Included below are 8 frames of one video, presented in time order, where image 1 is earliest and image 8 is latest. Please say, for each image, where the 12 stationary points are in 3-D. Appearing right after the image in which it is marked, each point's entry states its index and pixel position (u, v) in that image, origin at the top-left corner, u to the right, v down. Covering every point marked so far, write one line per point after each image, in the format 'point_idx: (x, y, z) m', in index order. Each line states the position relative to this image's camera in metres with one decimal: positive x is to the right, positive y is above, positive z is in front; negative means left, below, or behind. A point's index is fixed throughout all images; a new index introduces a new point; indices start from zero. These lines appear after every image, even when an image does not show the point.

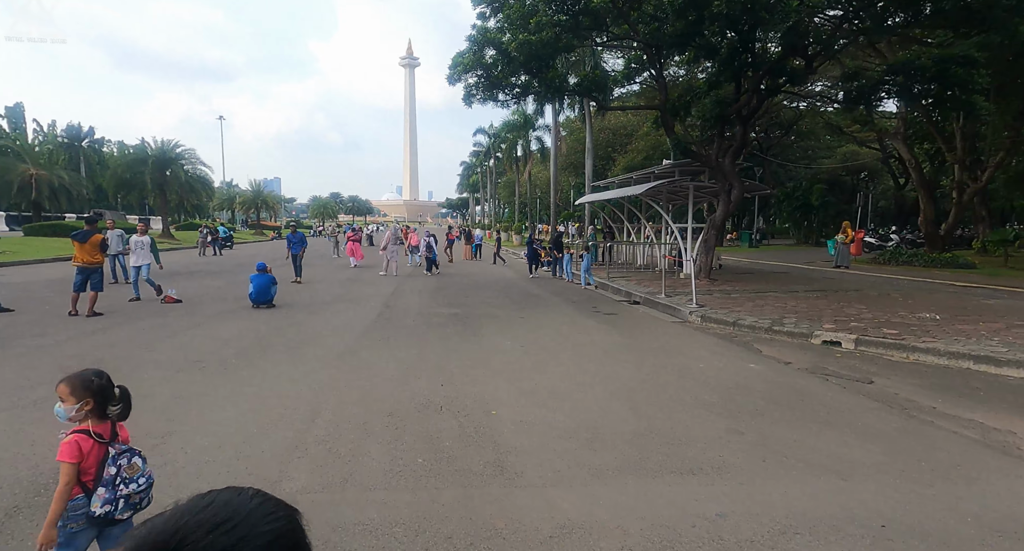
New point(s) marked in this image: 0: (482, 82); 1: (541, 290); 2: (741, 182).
0: (-1.0, +5.5, +16.7) m
1: (+0.9, -0.4, +17.3) m
2: (+6.1, +2.5, +15.9) m
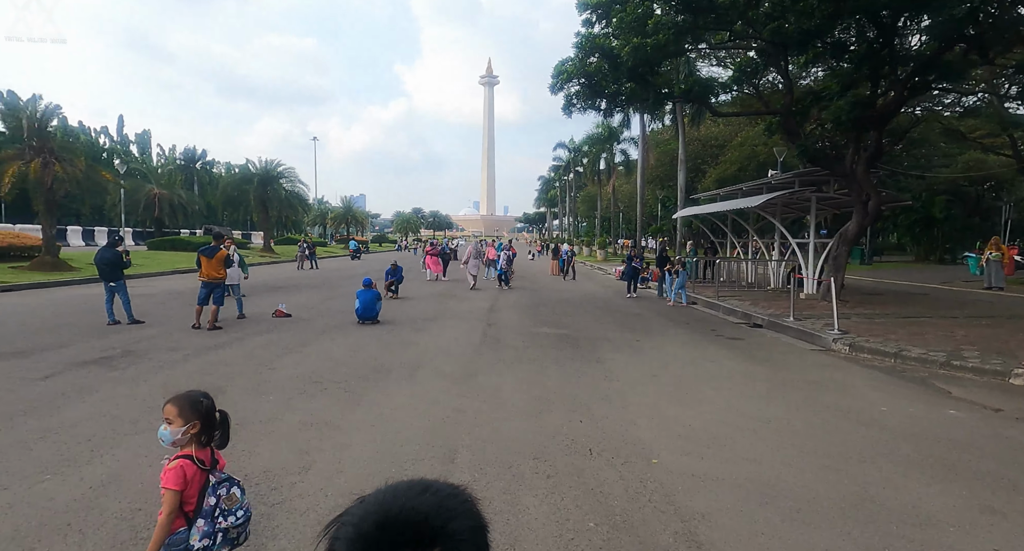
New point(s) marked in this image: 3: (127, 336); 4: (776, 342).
0: (+1.9, +5.0, +16.1) m
1: (+3.7, -0.9, +16.3) m
2: (+8.7, +2.0, +14.4) m
3: (-6.6, -1.0, +10.5) m
4: (+4.7, -1.2, +10.9) m
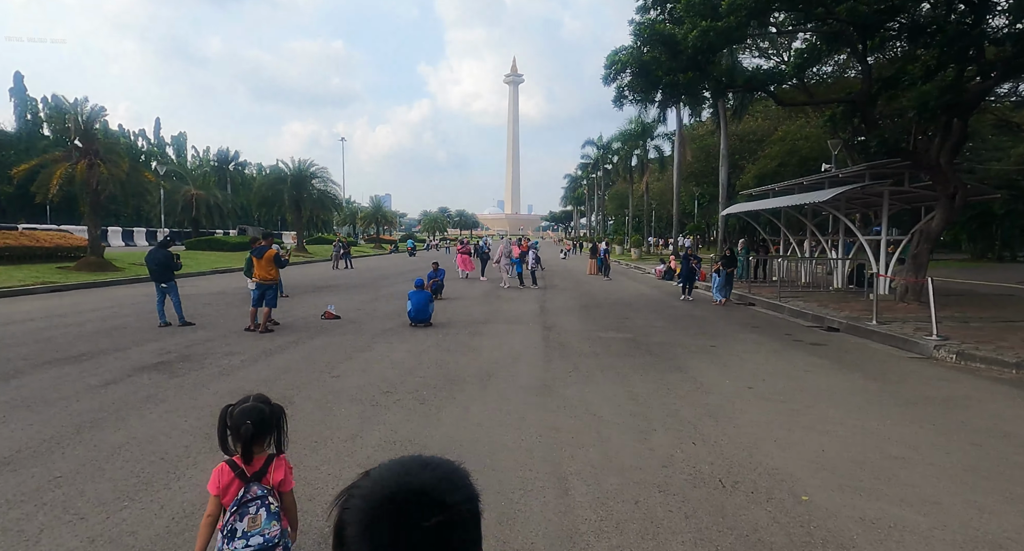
0: (+3.2, +5.0, +15.4) m
1: (+5.1, -0.9, +15.6) m
2: (+10.0, +2.0, +13.4) m
3: (-5.5, -1.1, +10.2) m
4: (+5.9, -1.2, +10.1) m
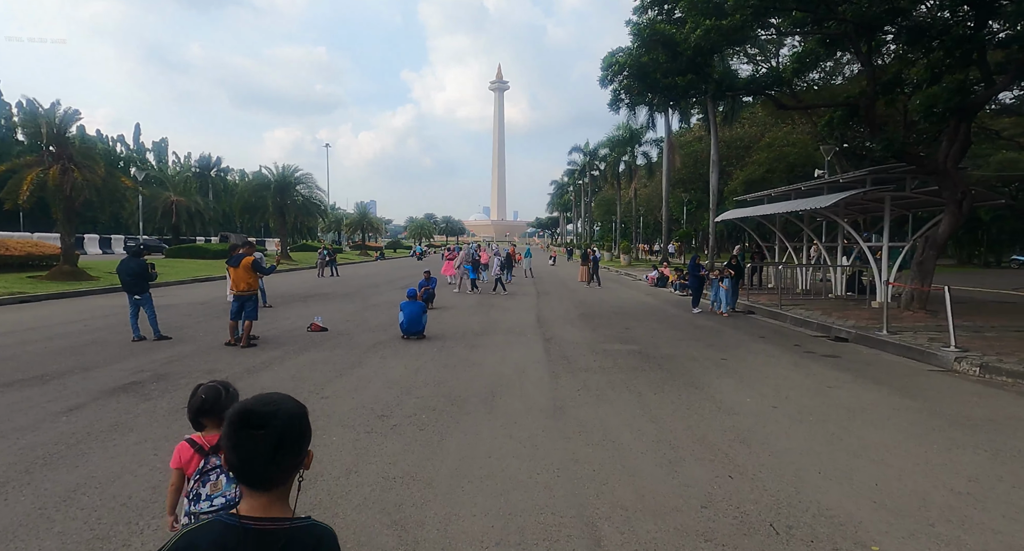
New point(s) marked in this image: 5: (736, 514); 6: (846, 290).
0: (+3.1, +4.8, +14.9) m
1: (+5.0, -1.1, +15.1) m
2: (+9.9, +1.8, +13.0) m
3: (-5.5, -1.3, +9.5) m
4: (+5.9, -1.3, +9.6) m
5: (+1.5, -1.6, +4.0) m
6: (+9.9, -0.4, +18.0) m
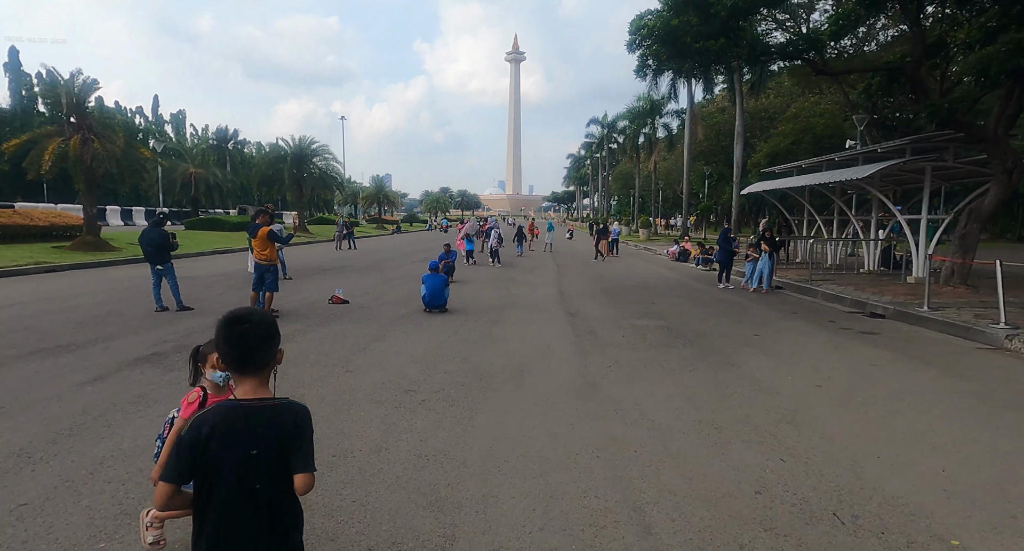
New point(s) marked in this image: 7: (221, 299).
0: (+3.6, +5.4, +14.3) m
1: (+5.5, -0.5, +14.7) m
2: (+10.4, +2.4, +12.4) m
3: (-5.1, -0.8, +9.4) m
4: (+6.3, -0.9, +9.2) m
5: (+1.8, -1.4, +3.8) m
6: (+10.6, +0.3, +17.4) m
7: (-6.0, -0.5, +12.5) m
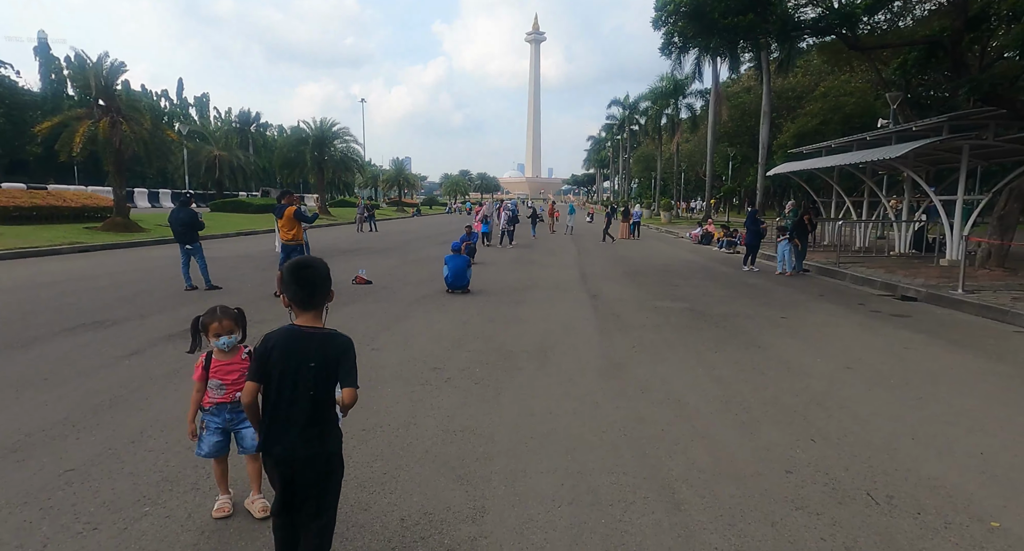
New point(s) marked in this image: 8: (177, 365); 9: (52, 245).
0: (+4.2, +5.9, +14.0) m
1: (+6.1, -0.1, +14.5) m
2: (+10.9, +2.7, +12.0) m
3: (-4.7, -0.5, +9.5) m
4: (+6.6, -0.7, +9.1) m
5: (+1.9, -1.3, +3.7) m
6: (+11.2, +0.8, +17.0) m
7: (-5.5, -0.1, +12.7) m
8: (-3.3, -0.9, +6.0) m
9: (-12.7, +0.8, +16.7) m
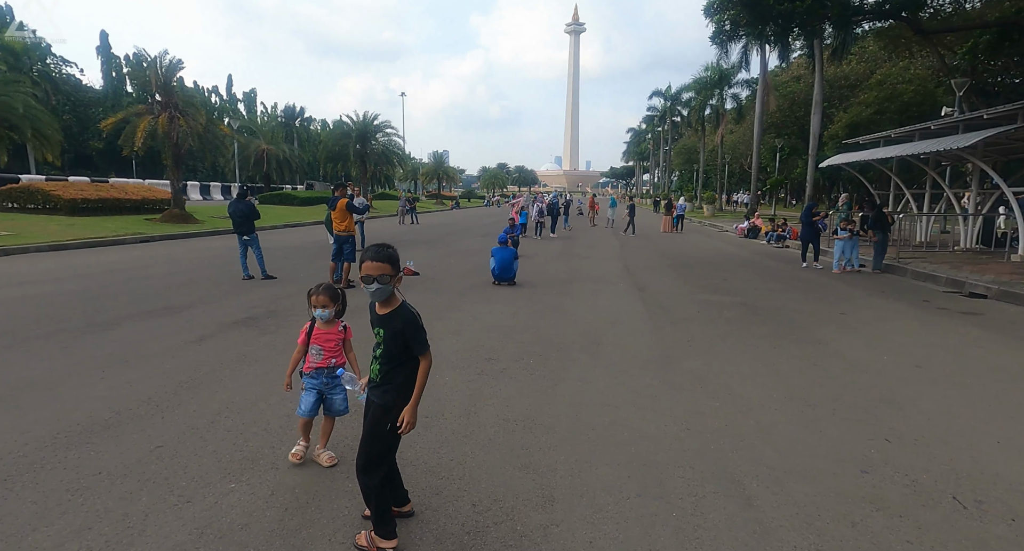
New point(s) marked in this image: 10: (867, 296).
0: (+5.3, +6.0, +13.7) m
1: (+7.1, +0.1, +14.1) m
2: (+11.8, +2.7, +11.3) m
3: (-3.9, -0.3, +9.8) m
4: (+7.4, -0.6, +8.6) m
5: (+2.3, -1.2, +3.6) m
6: (+12.4, +0.9, +16.3) m
7: (-4.6, +0.1, +13.0) m
8: (-2.7, -0.8, +6.2) m
9: (-11.5, +1.2, +17.5) m
10: (+6.2, -0.4, +10.6) m
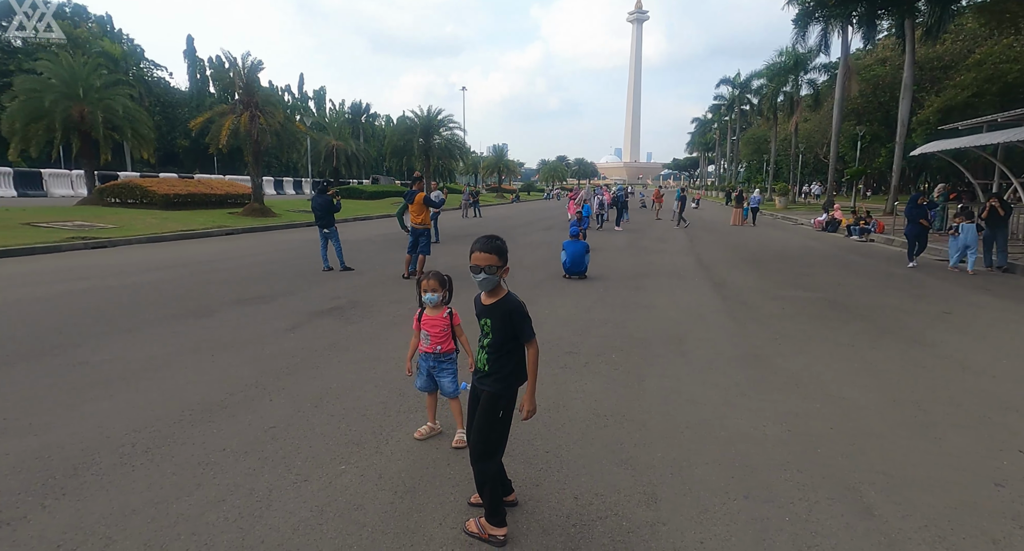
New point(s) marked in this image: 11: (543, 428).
0: (+6.9, +6.1, +13.0) m
1: (+8.7, +0.2, +13.3) m
2: (+13.2, +2.8, +10.0) m
3: (-2.7, -0.2, +10.1) m
4: (+8.4, -0.6, +7.9) m
5: (+2.9, -1.2, +3.4) m
6: (+14.2, +1.0, +15.0) m
7: (-3.0, +0.3, +13.4) m
8: (-1.9, -0.7, +6.4) m
9: (-9.4, +1.4, +18.4) m
10: (+7.5, -0.3, +10.0) m
11: (+0.2, -1.1, +4.4) m
